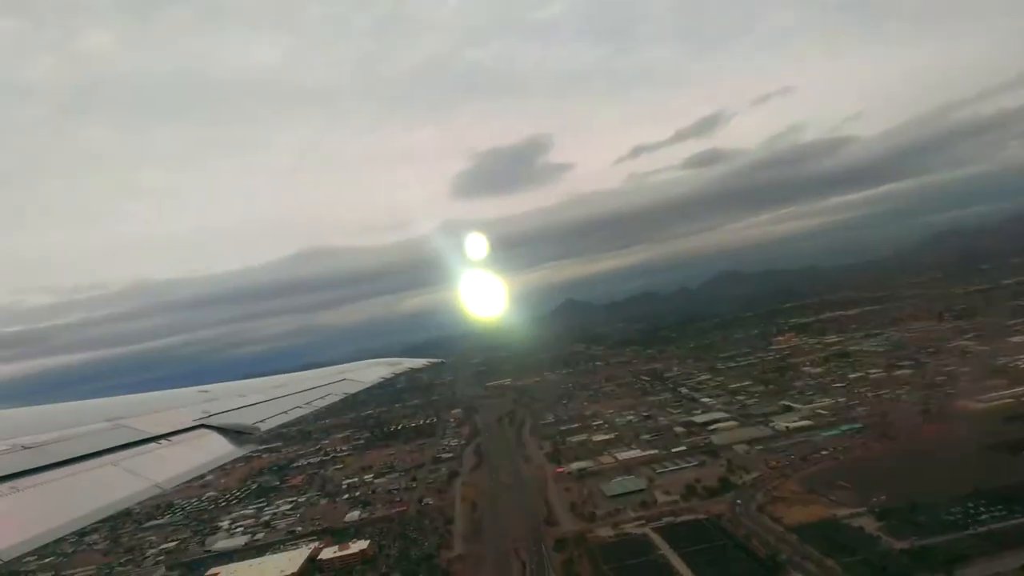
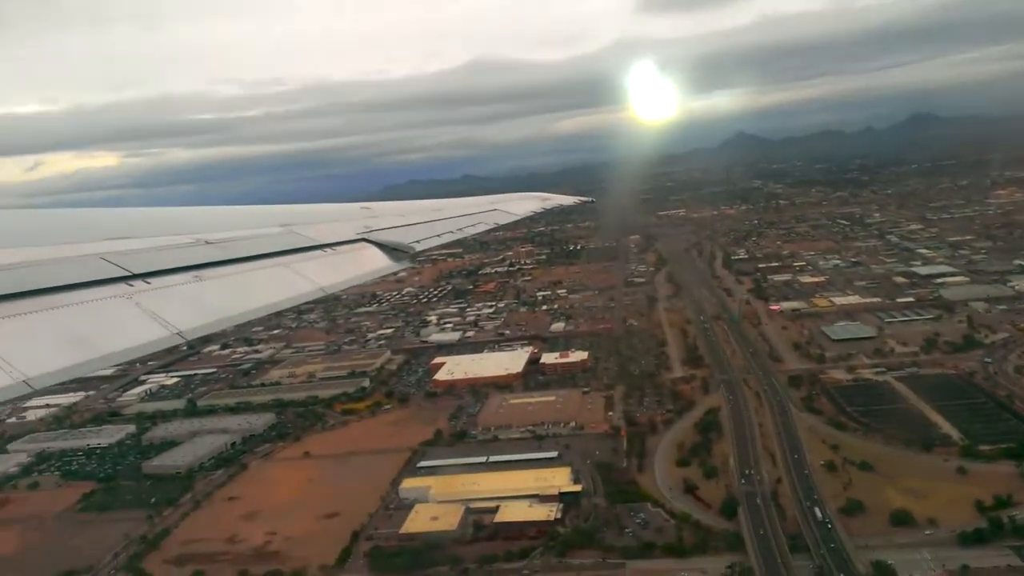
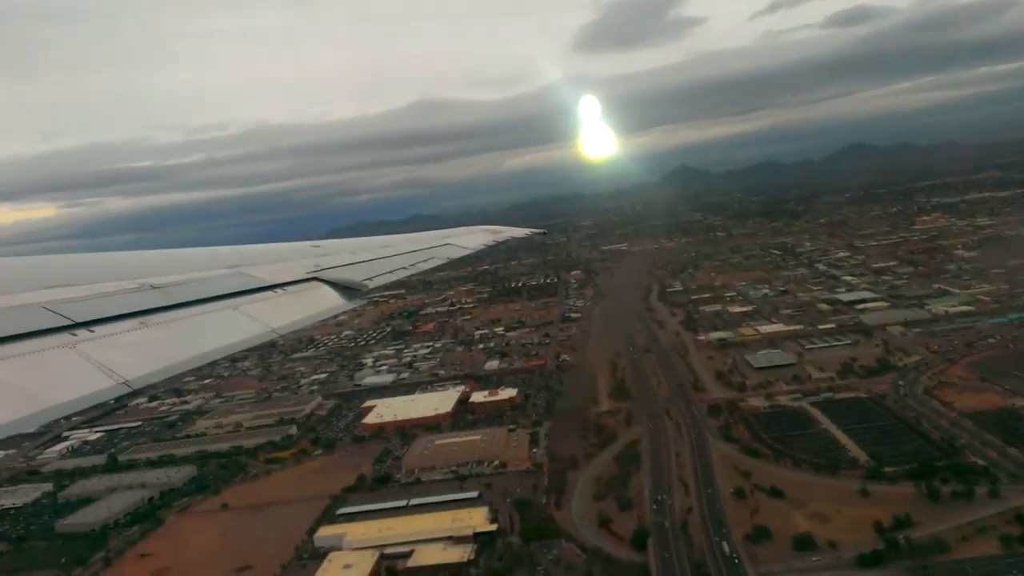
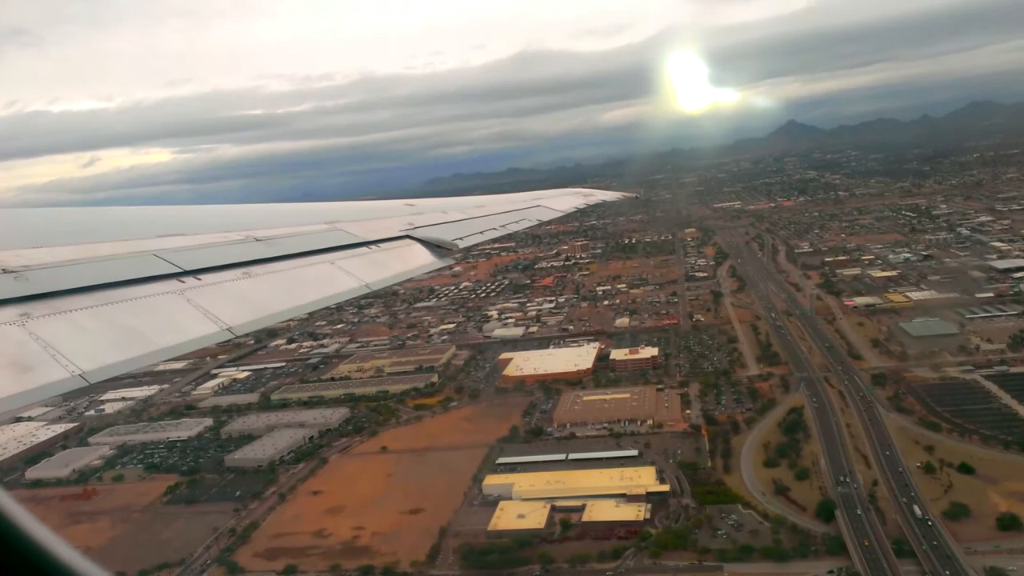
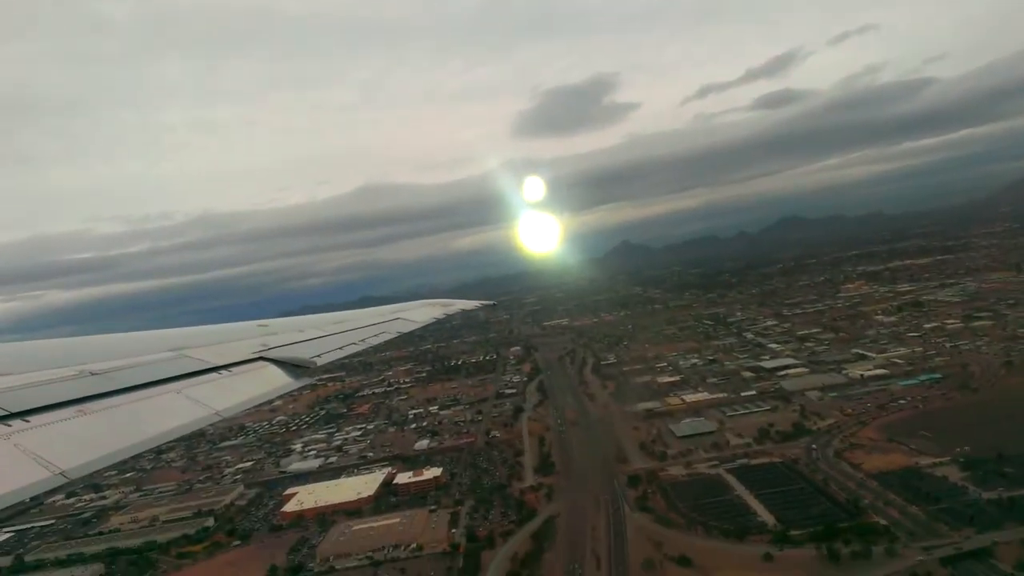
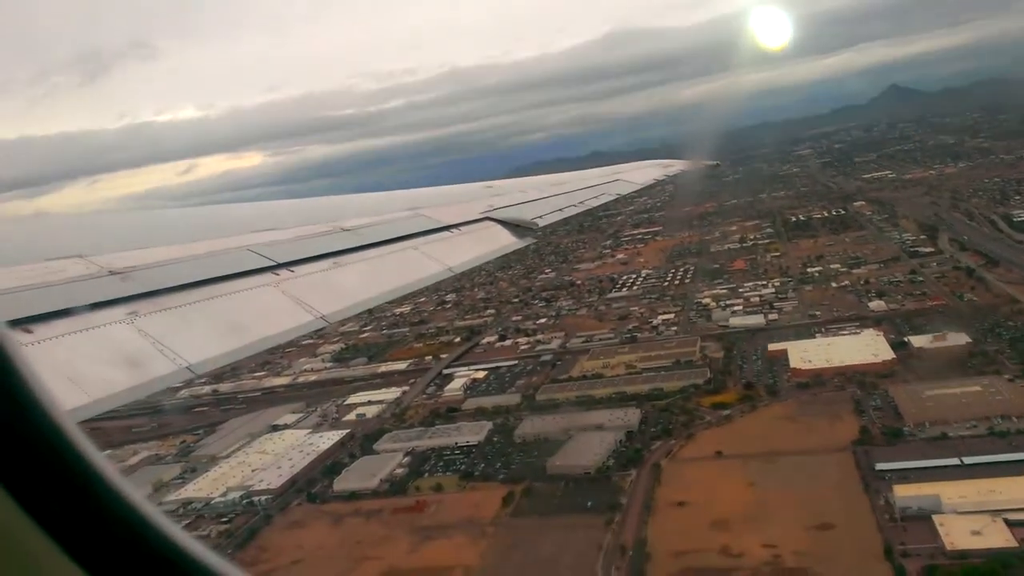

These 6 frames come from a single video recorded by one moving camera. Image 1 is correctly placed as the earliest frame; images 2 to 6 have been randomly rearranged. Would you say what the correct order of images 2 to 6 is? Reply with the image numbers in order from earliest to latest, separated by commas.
5, 3, 2, 4, 6
